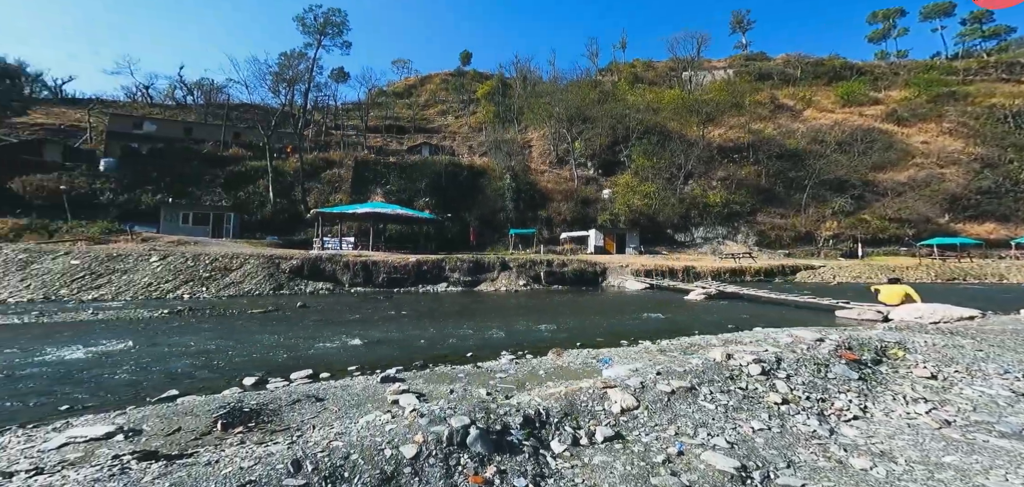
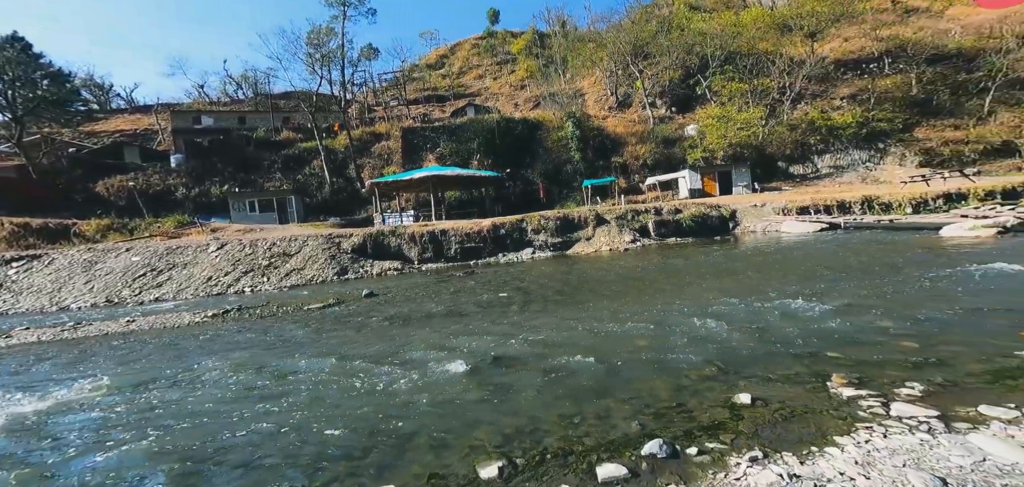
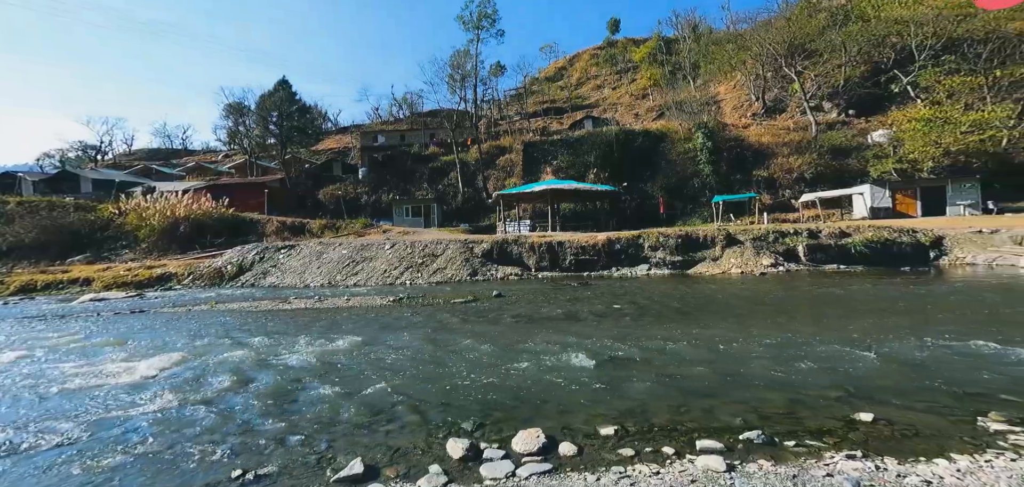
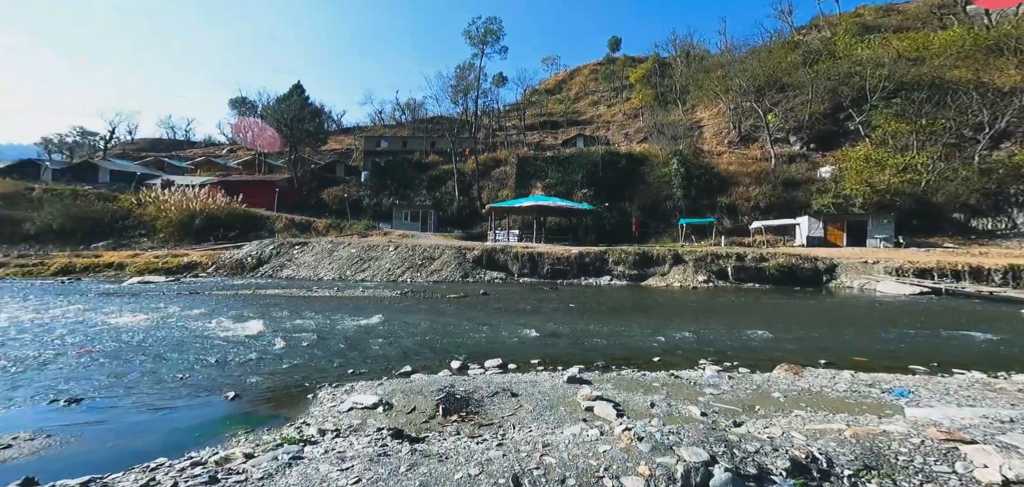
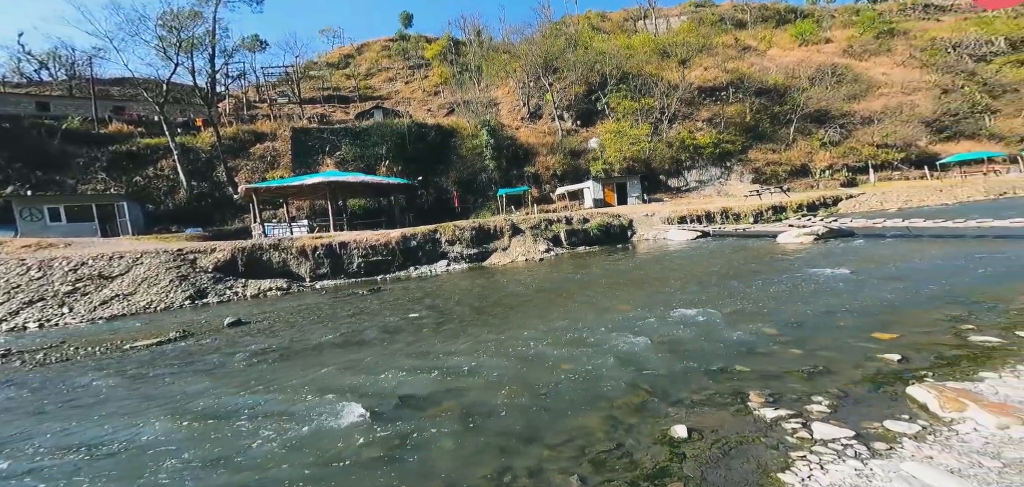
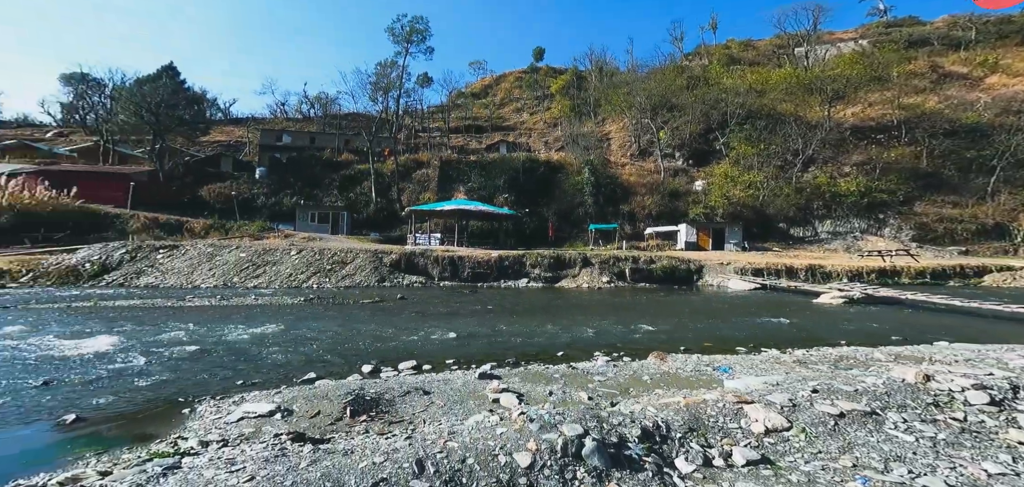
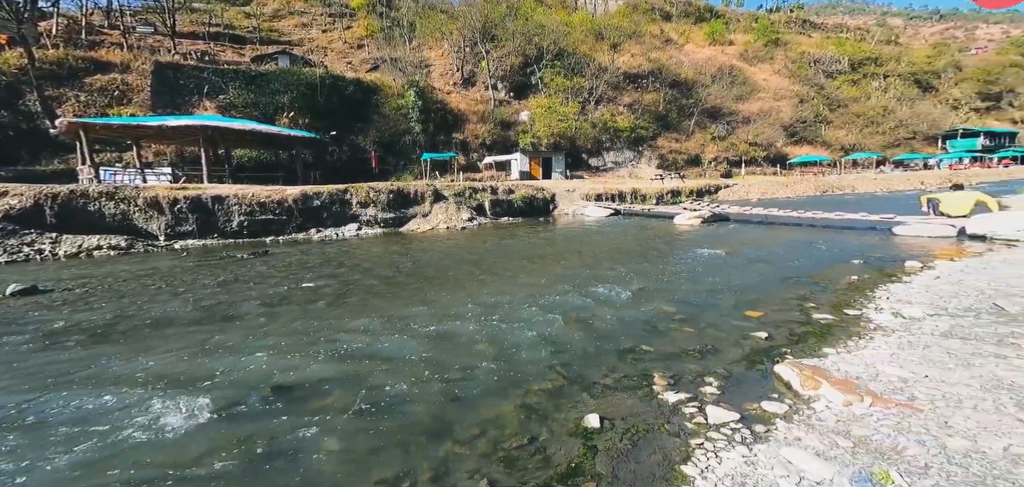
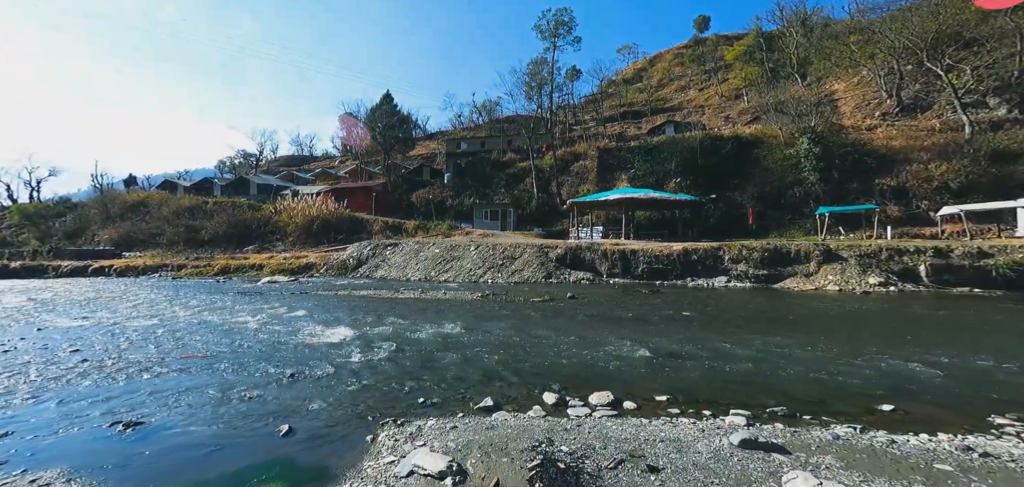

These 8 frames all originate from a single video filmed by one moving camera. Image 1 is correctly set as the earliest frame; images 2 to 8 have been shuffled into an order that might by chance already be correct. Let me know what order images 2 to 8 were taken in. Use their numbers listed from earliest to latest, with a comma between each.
6, 4, 8, 3, 2, 5, 7
